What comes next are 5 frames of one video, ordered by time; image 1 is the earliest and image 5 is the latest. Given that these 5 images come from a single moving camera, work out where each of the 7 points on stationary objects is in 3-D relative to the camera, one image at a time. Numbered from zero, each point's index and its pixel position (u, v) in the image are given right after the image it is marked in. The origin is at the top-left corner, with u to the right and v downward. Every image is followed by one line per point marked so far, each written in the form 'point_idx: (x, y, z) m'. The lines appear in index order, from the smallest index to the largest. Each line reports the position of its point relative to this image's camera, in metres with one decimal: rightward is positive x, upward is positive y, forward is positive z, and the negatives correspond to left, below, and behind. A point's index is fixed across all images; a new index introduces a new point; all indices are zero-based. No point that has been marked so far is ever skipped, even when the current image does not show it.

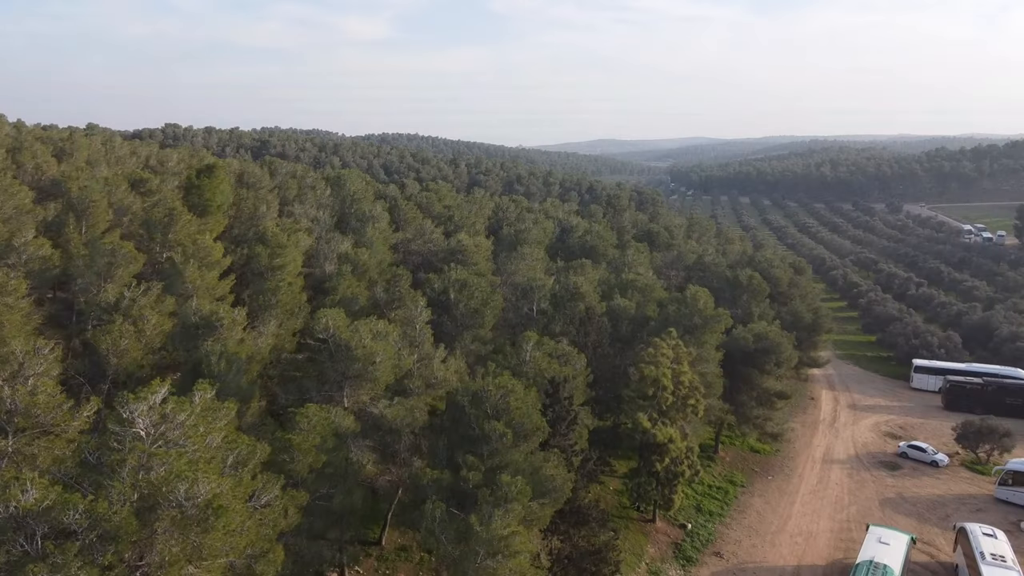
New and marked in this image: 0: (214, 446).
0: (-5.7, -3.1, +12.5) m
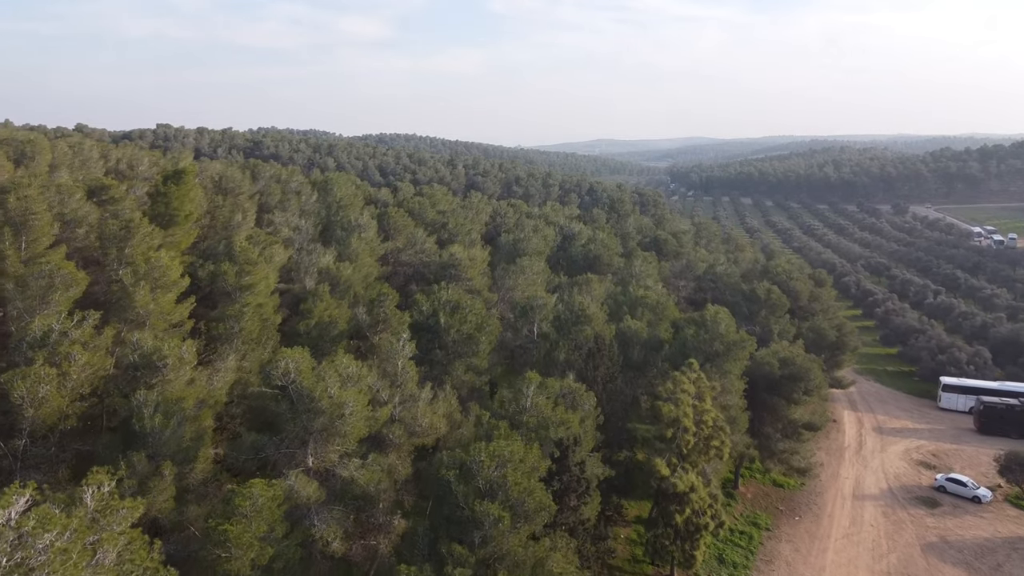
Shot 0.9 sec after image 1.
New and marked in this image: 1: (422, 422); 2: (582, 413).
0: (-5.8, -3.9, +9.3) m
1: (-2.4, -3.7, +17.9) m
2: (+2.0, -3.6, +19.1) m
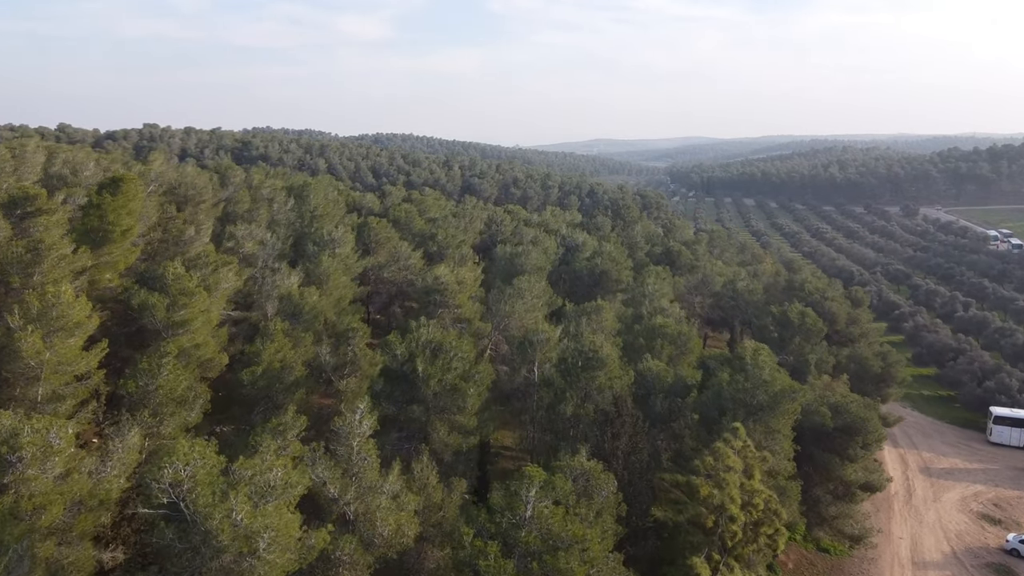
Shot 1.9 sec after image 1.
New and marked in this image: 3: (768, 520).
0: (-5.9, -5.1, +4.5) m
1: (-2.6, -4.8, +13.1) m
2: (+1.9, -4.8, +14.3) m
3: (+6.6, -6.0, +17.1) m
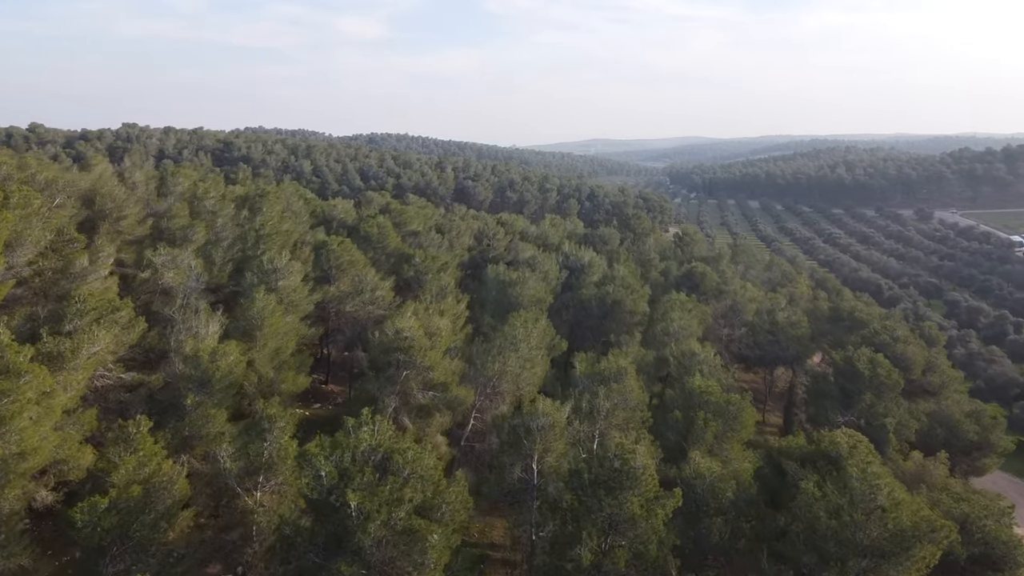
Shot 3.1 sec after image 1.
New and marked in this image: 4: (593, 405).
0: (-6.1, -6.7, -2.5) m
1: (-2.8, -6.4, +6.1) m
2: (+1.7, -6.4, +7.3) m
3: (+6.4, -7.6, +10.1) m
4: (+2.3, -3.1, +18.3) m
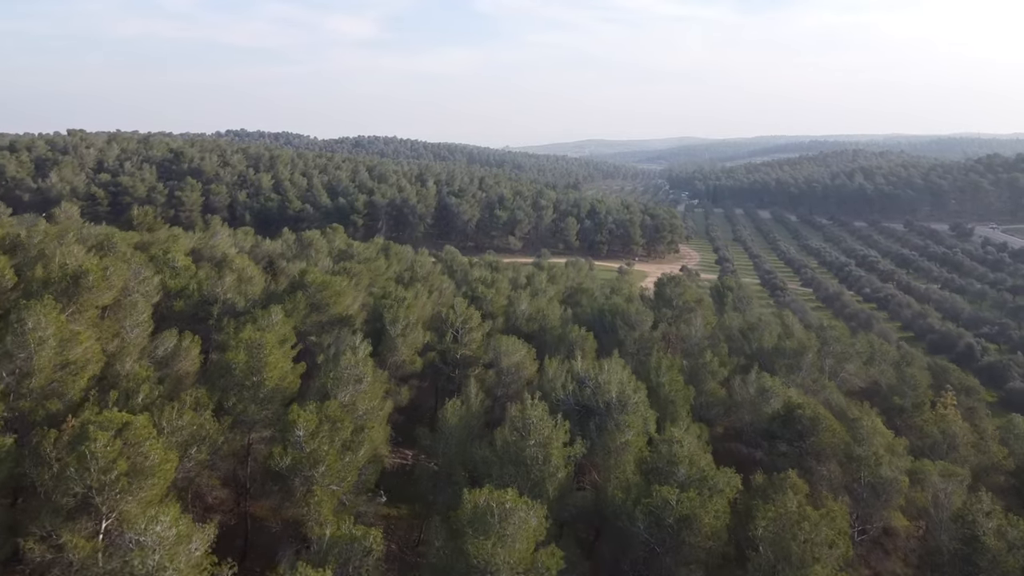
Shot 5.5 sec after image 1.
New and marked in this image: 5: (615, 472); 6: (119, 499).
0: (-6.5, -11.9, -18.4) m
1: (-3.3, -11.6, -9.7) m
2: (+1.1, -11.6, -8.5) m
3: (+5.8, -12.8, -5.6) m
4: (+1.6, -8.3, +2.5) m
5: (+2.9, -5.1, +18.8) m
6: (-8.5, -4.5, +14.2) m
